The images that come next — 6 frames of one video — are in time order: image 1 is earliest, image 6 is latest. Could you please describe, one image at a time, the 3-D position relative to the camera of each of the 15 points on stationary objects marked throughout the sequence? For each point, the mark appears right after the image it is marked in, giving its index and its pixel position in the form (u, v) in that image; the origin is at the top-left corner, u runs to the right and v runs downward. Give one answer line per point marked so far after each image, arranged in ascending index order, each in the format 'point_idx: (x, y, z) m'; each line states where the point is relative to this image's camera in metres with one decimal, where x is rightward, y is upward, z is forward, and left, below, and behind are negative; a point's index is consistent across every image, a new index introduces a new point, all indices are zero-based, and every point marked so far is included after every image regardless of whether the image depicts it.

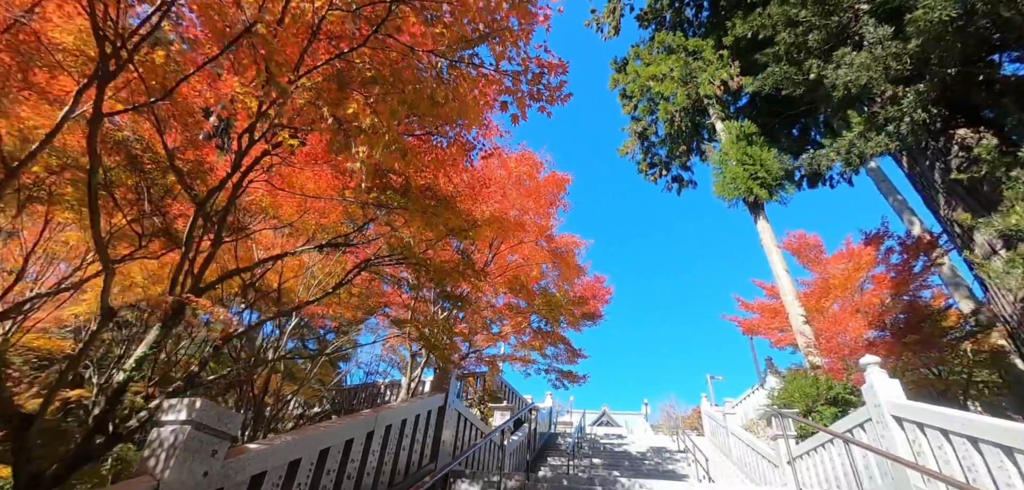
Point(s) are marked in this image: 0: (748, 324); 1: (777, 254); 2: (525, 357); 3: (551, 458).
0: (+5.7, -1.9, +9.9) m
1: (+6.3, -0.2, +9.6) m
2: (+0.3, -2.6, +9.6) m
3: (+0.9, -5.1, +9.7) m
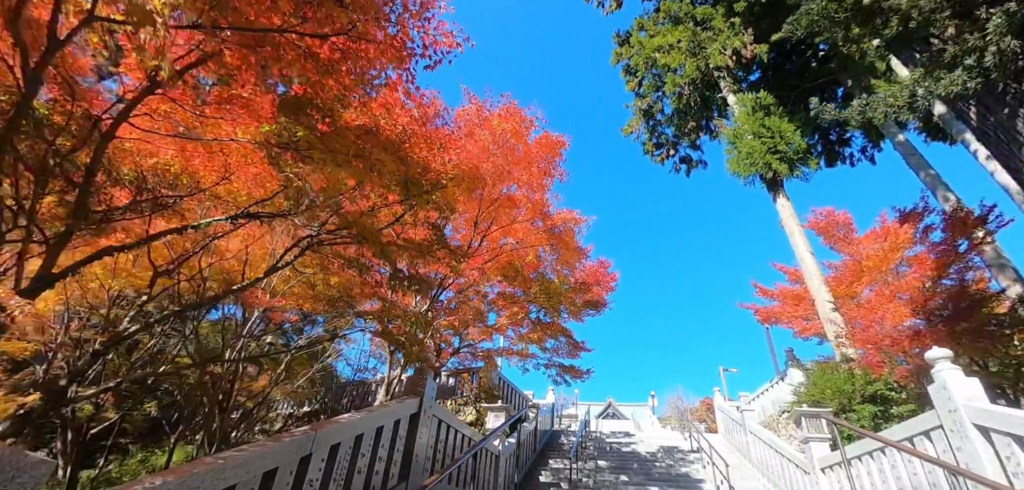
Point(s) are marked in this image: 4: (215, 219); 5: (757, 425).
0: (+5.7, -1.5, +9.0) m
1: (+6.2, +0.2, +8.7) m
2: (+0.2, -2.3, +8.8) m
3: (+0.9, -4.7, +9.0) m
4: (-2.3, +0.2, +3.1) m
5: (+5.1, -3.7, +8.3) m
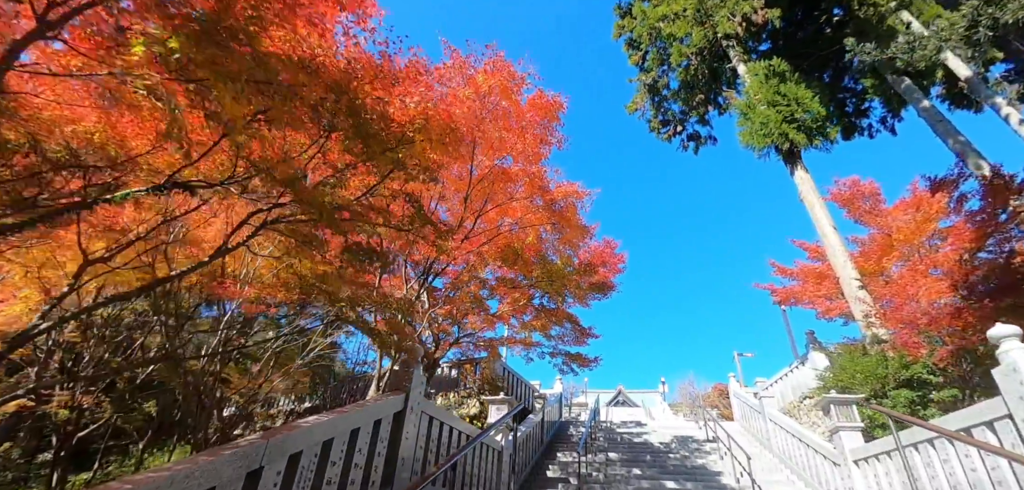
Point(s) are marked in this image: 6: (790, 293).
0: (+5.7, -1.0, +8.4) m
1: (+6.2, +0.7, +8.1) m
2: (+0.3, -1.9, +8.3) m
3: (+1.0, -4.4, +8.5) m
4: (-2.4, +0.3, +2.6) m
5: (+5.1, -3.2, +7.8) m
6: (+5.6, -1.0, +8.2) m
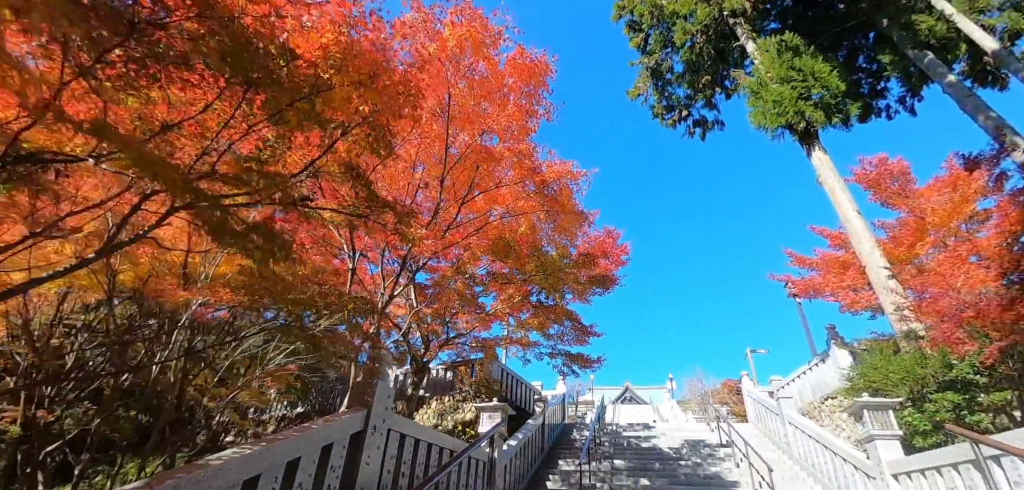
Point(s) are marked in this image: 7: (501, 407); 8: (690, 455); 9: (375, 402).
0: (+5.6, -0.7, +7.7) m
1: (+6.0, +1.0, +7.4) m
2: (+0.2, -1.8, +7.7) m
3: (+1.0, -4.2, +7.9) m
4: (-2.6, +0.4, +2.1) m
5: (+5.1, -3.0, +7.2) m
6: (+5.5, -0.7, +7.6) m
7: (-0.2, -2.4, +6.0) m
8: (+3.4, -4.0, +7.7) m
9: (-1.1, -1.3, +3.3) m
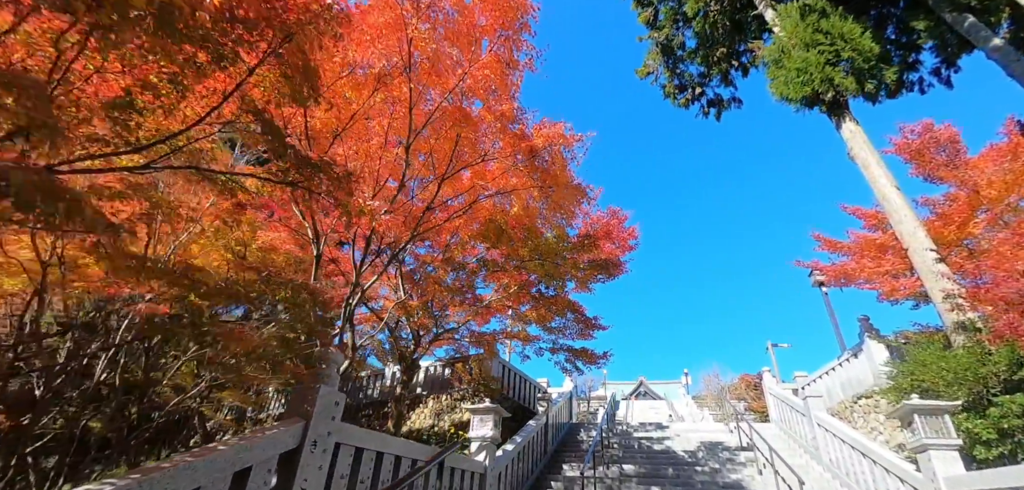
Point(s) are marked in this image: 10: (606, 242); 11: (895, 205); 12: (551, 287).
0: (+5.5, -0.4, +7.0) m
1: (+5.9, +1.3, +6.6) m
2: (+0.2, -1.5, +7.1) m
3: (+1.0, -4.0, +7.3) m
4: (-2.8, +0.5, +1.5) m
5: (+5.0, -2.7, +6.4) m
6: (+5.5, -0.4, +6.8) m
7: (-0.2, -2.2, +5.4) m
8: (+3.4, -3.7, +7.0) m
9: (-1.3, -1.1, +2.7) m
10: (+1.5, 0.0, +6.4) m
11: (+5.7, +0.6, +6.1) m
12: (+0.6, -0.7, +6.6) m
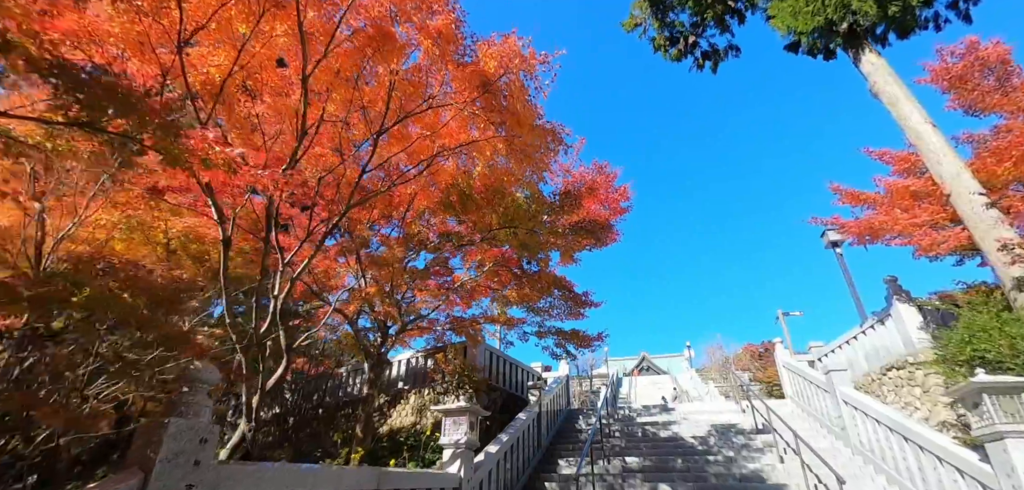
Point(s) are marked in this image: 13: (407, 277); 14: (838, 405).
0: (+5.2, +0.3, +6.1) m
1: (+5.5, +2.0, +5.6) m
2: (-0.1, -1.1, +6.2) m
3: (+0.8, -3.5, +6.6) m
4: (-3.2, +0.5, +0.5) m
5: (+4.8, -2.1, +5.6) m
6: (+5.1, +0.3, +5.9) m
7: (-0.5, -1.9, +4.5) m
8: (+3.2, -3.1, +6.3) m
9: (-1.6, -1.0, +1.8) m
10: (+1.1, +0.5, +5.4) m
11: (+5.3, +1.3, +5.1) m
12: (+0.3, -0.3, +5.7) m
13: (-1.3, -0.4, +5.1) m
14: (+4.8, -2.3, +6.0) m
